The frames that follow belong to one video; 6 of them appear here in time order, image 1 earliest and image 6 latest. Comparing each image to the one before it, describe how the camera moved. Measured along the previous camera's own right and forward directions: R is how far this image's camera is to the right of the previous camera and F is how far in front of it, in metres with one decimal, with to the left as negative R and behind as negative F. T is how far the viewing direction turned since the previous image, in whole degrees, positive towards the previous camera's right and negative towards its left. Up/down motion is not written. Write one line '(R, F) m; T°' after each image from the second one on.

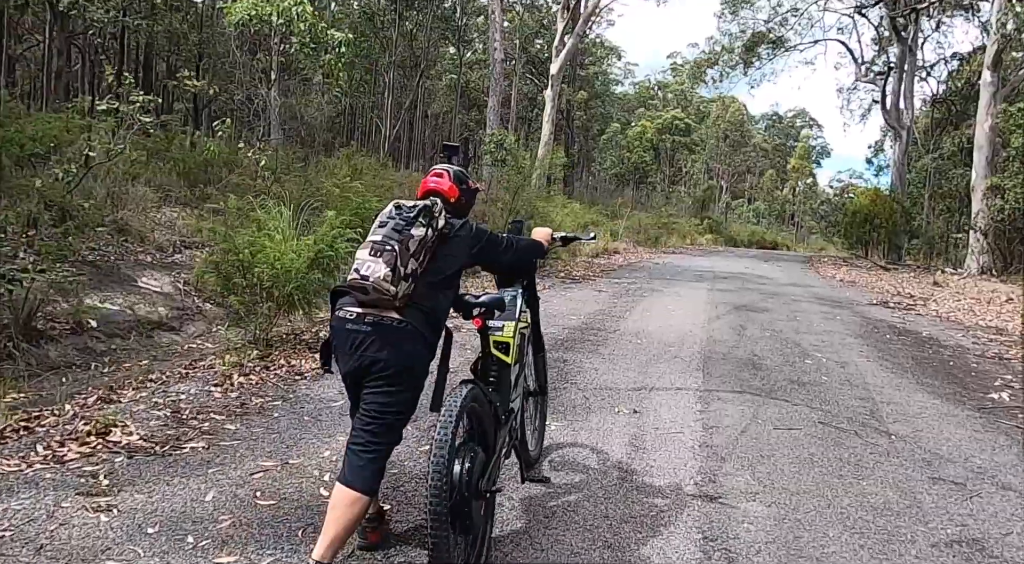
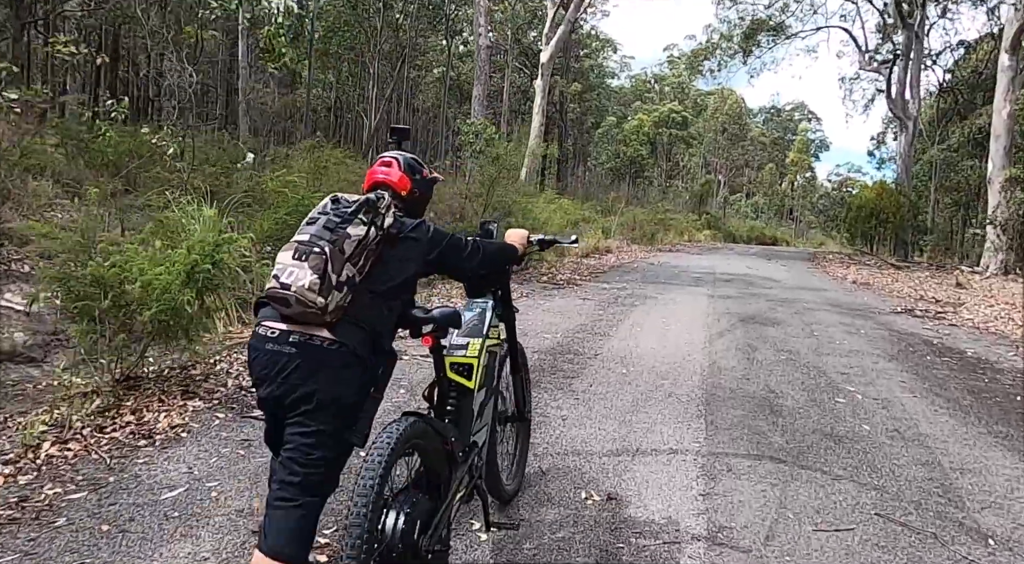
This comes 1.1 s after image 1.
(+0.4, +1.6) m; 0°
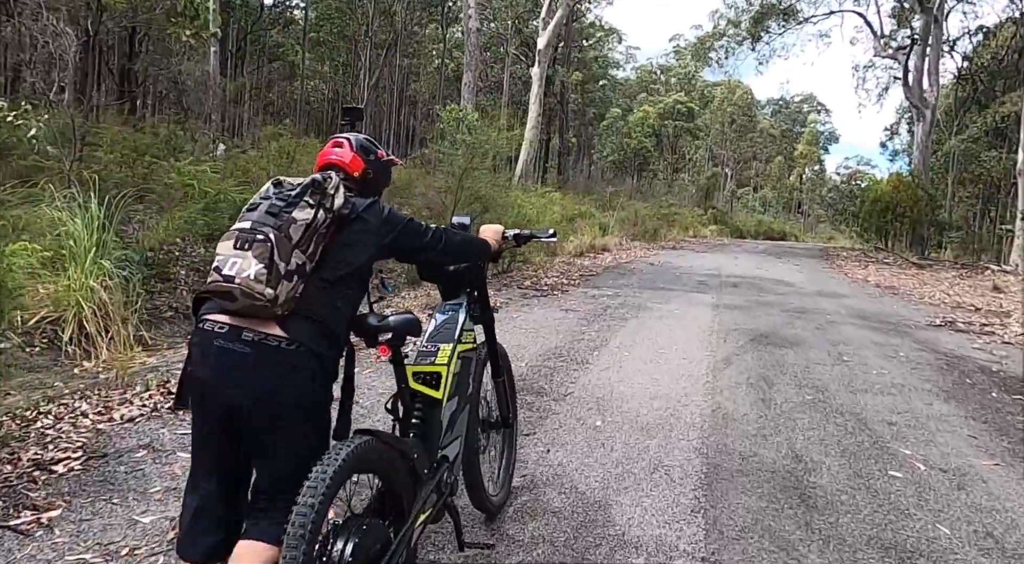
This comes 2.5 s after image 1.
(+0.4, +1.6) m; 0°
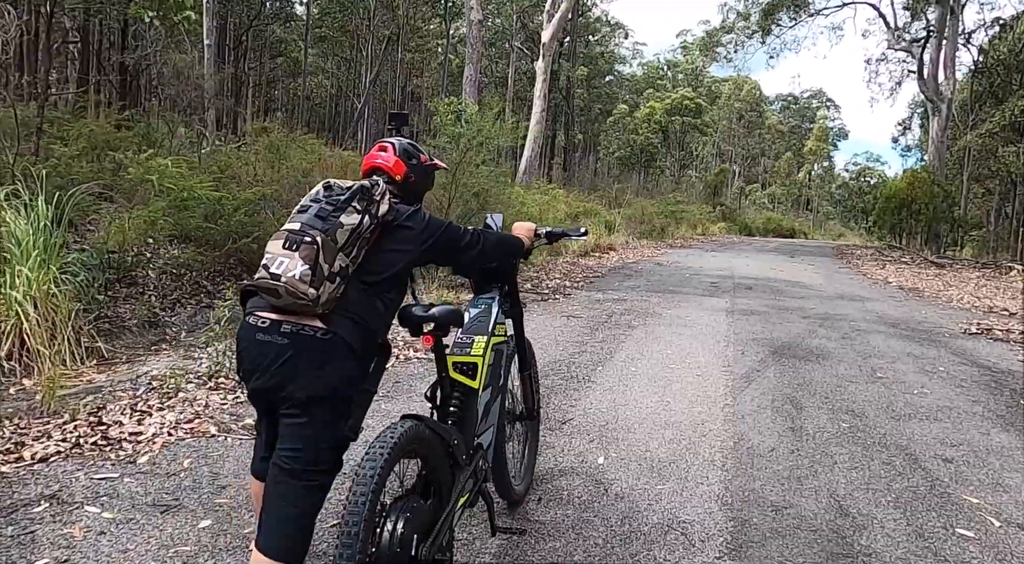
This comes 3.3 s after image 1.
(+0.1, +0.7) m; 0°
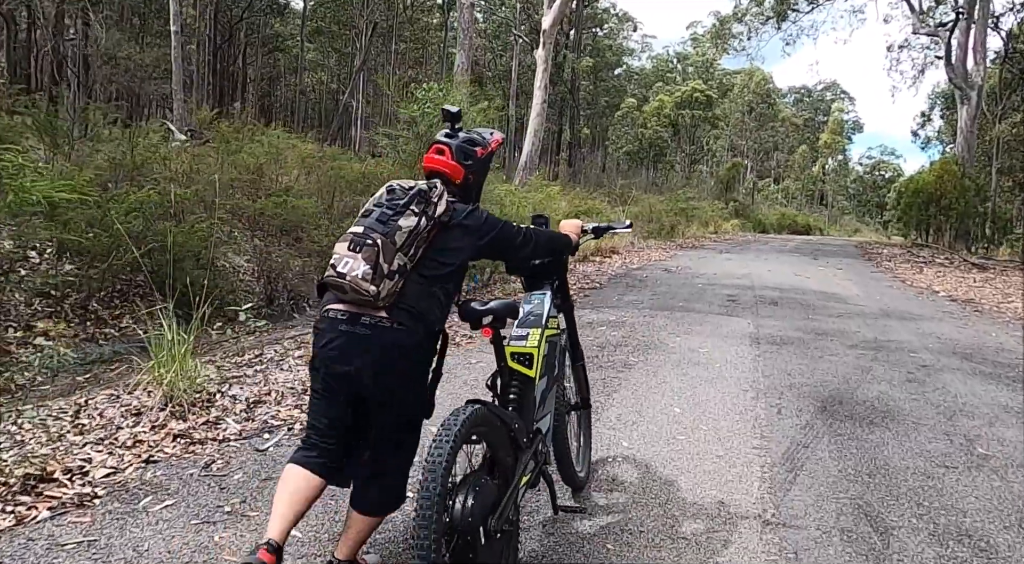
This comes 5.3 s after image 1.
(+0.4, +1.9) m; -1°
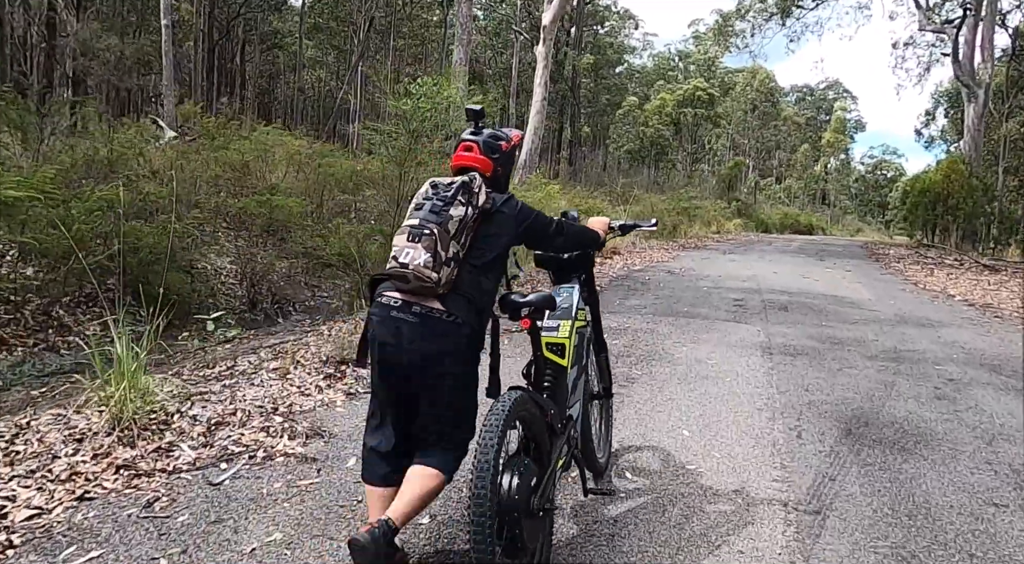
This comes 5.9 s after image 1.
(+0.1, +0.5) m; 0°
